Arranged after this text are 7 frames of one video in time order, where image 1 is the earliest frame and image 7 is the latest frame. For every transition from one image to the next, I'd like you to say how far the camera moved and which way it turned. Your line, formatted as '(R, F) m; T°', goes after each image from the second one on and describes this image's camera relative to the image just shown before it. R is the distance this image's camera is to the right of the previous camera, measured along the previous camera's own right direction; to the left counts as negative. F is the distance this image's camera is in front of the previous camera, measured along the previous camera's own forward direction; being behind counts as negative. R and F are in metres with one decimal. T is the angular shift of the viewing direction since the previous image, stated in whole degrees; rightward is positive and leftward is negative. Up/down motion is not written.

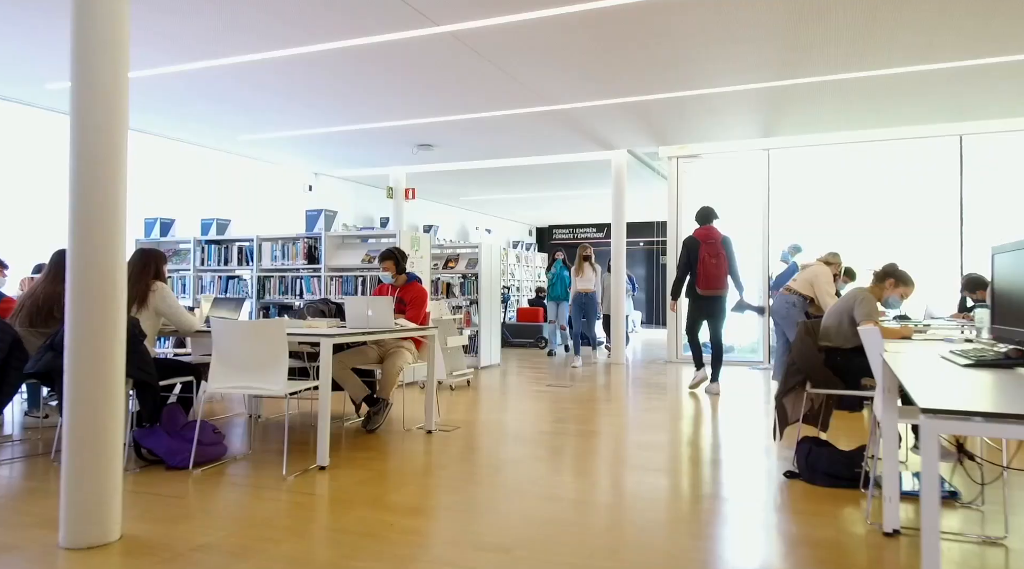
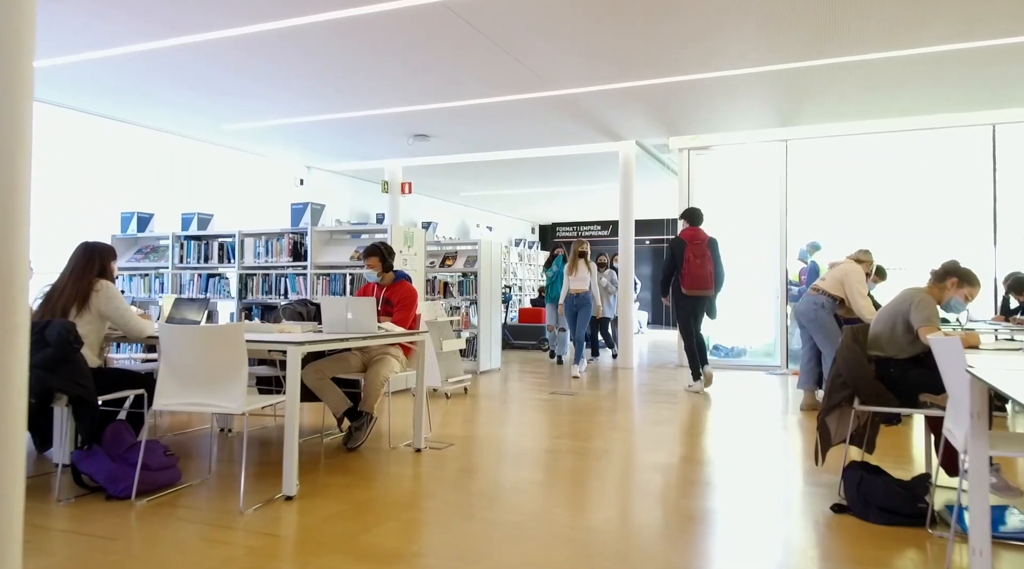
(0.0, +0.5) m; 0°
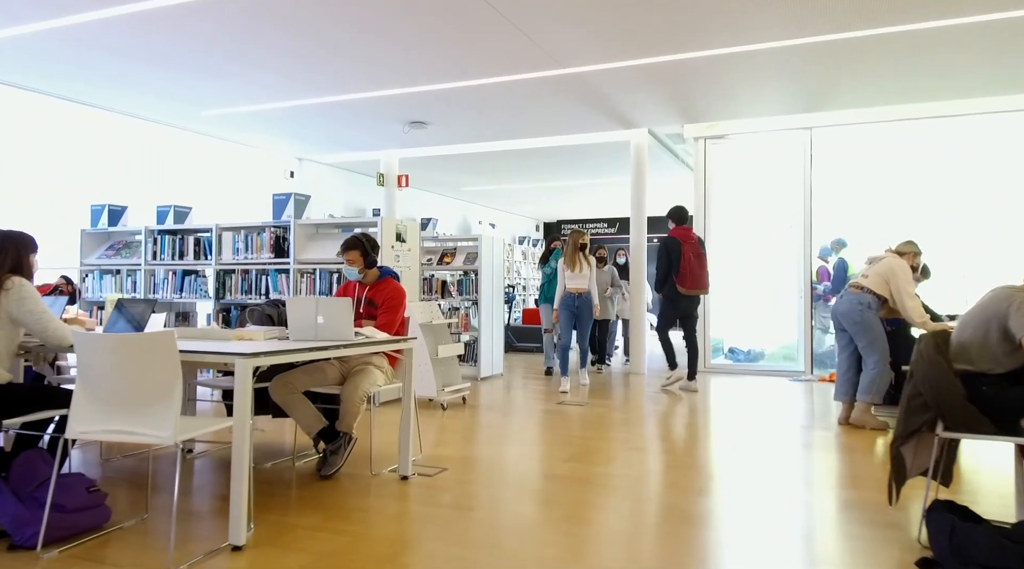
(0.0, +0.6) m; 0°
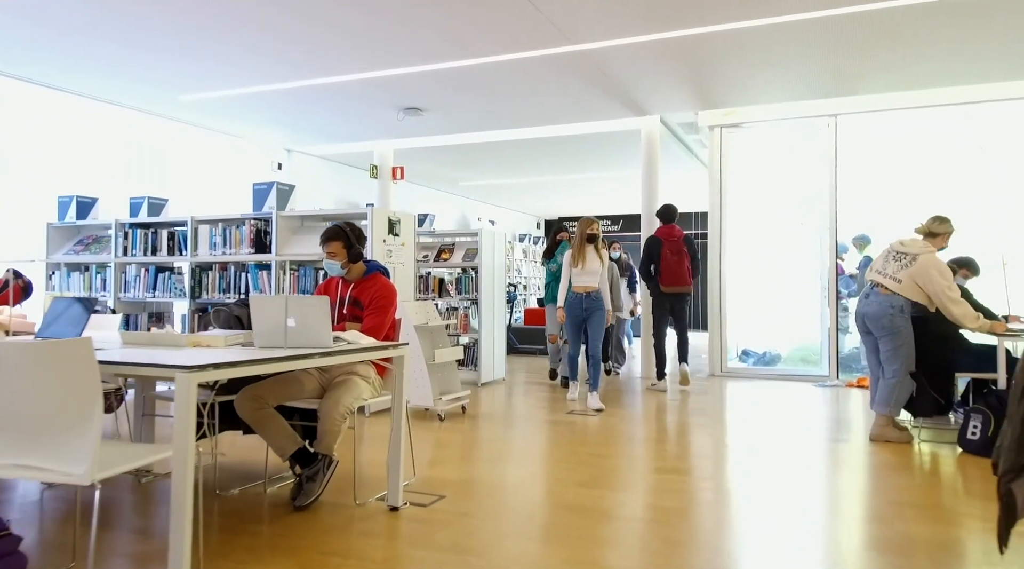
(0.0, +0.5) m; 0°
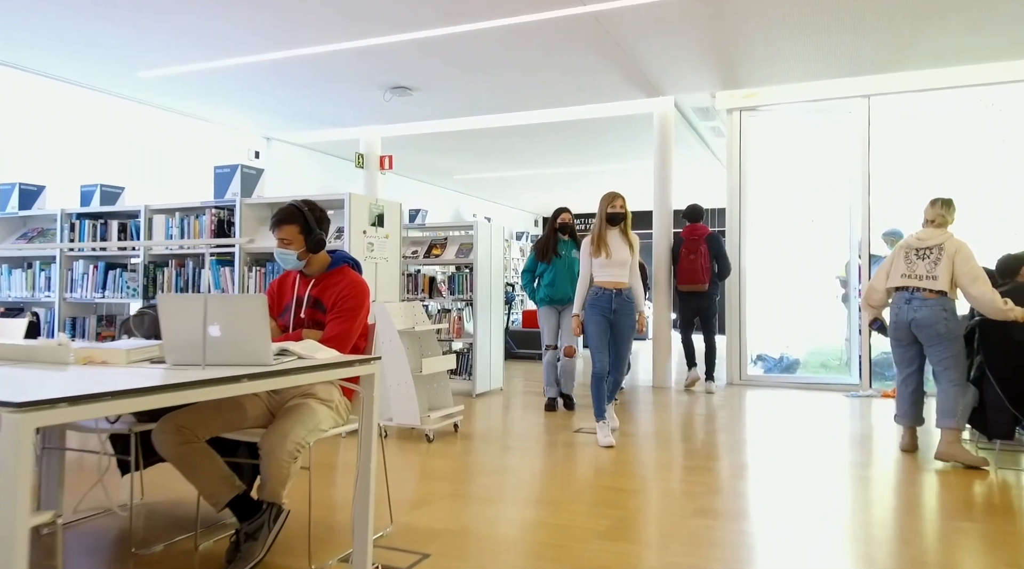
(0.0, +0.7) m; 0°
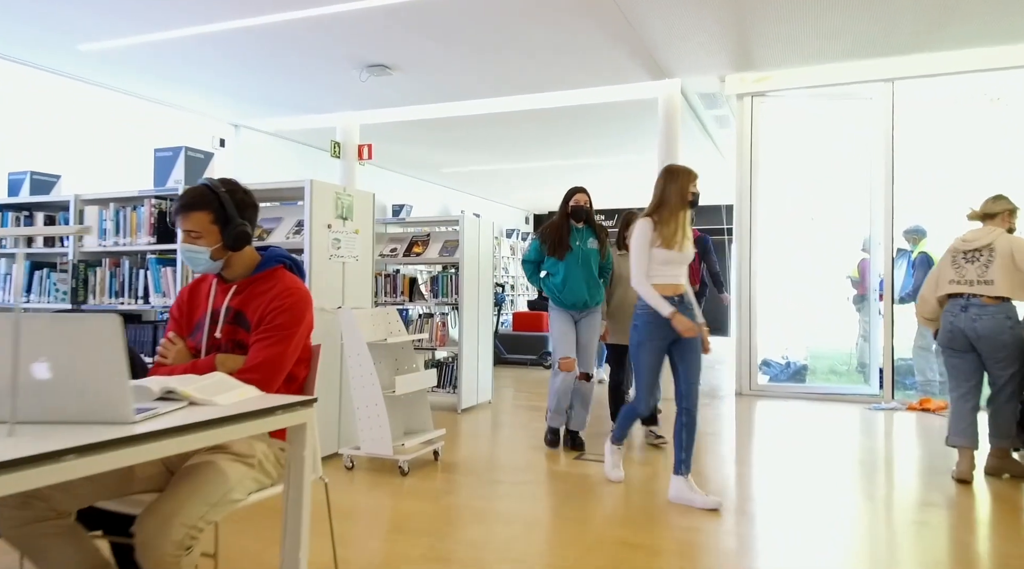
(0.0, +0.7) m; +1°
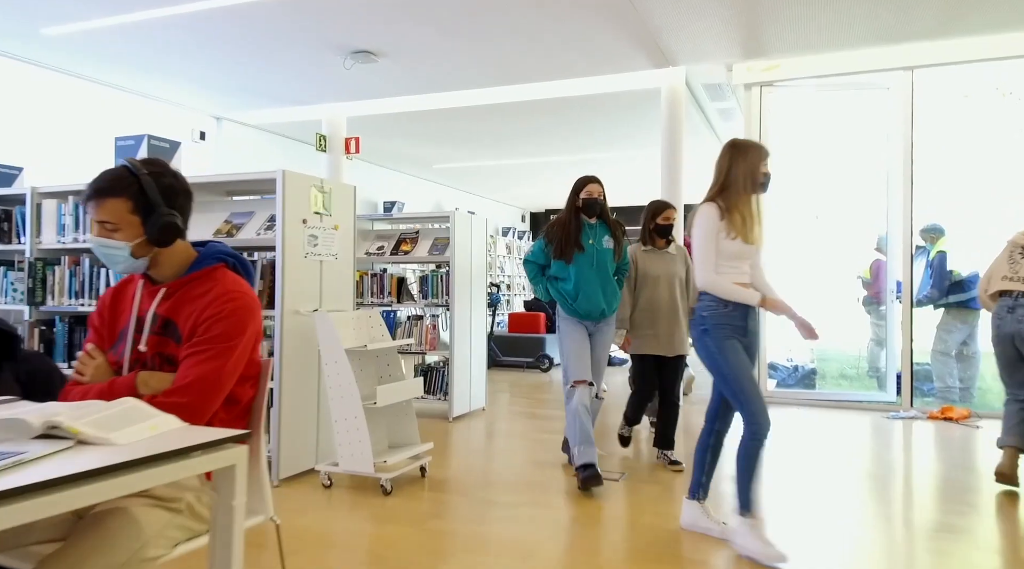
(0.0, +0.3) m; 0°
